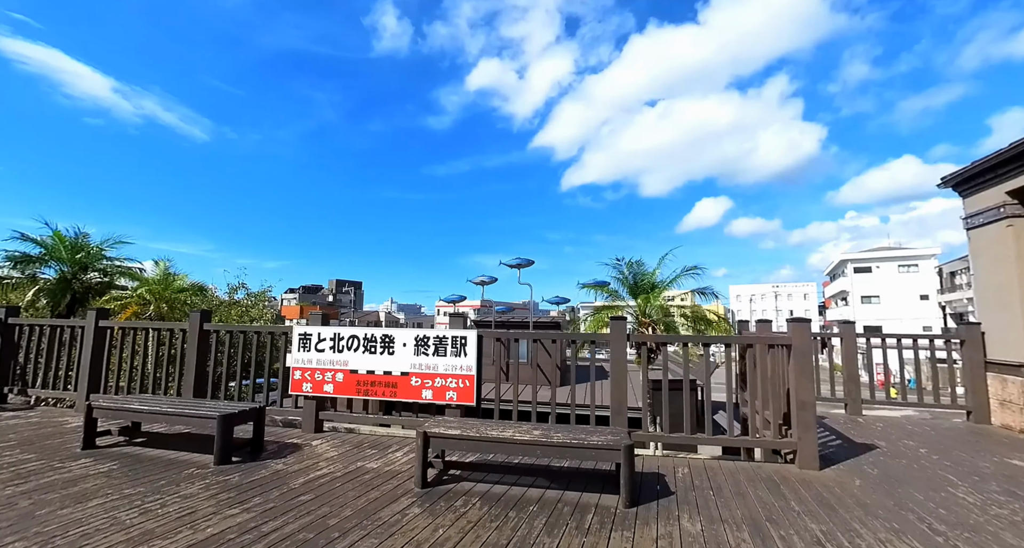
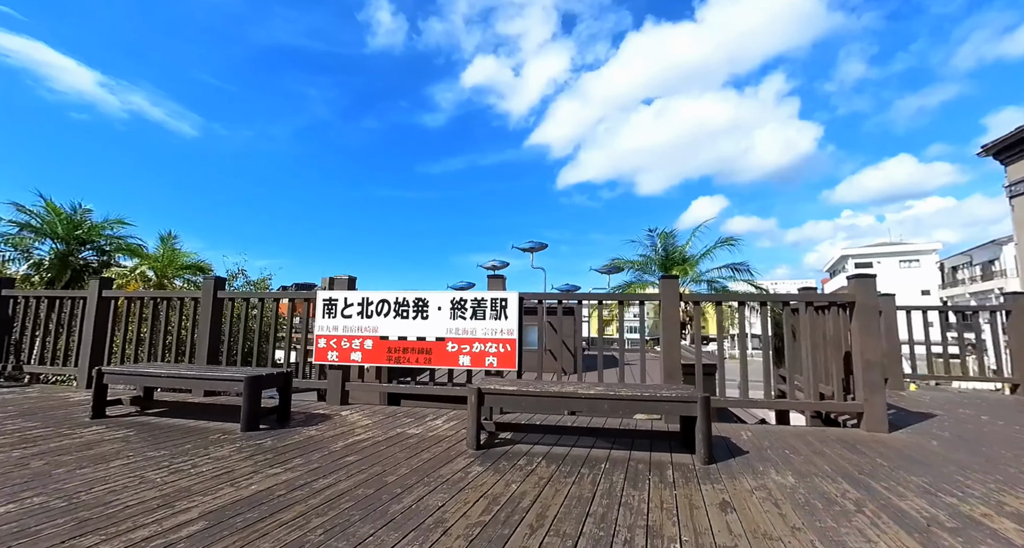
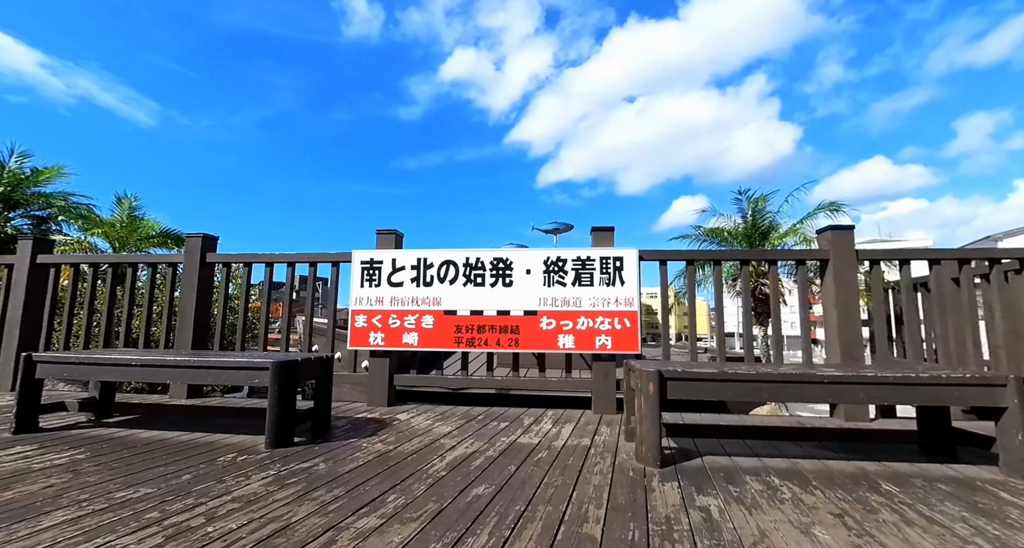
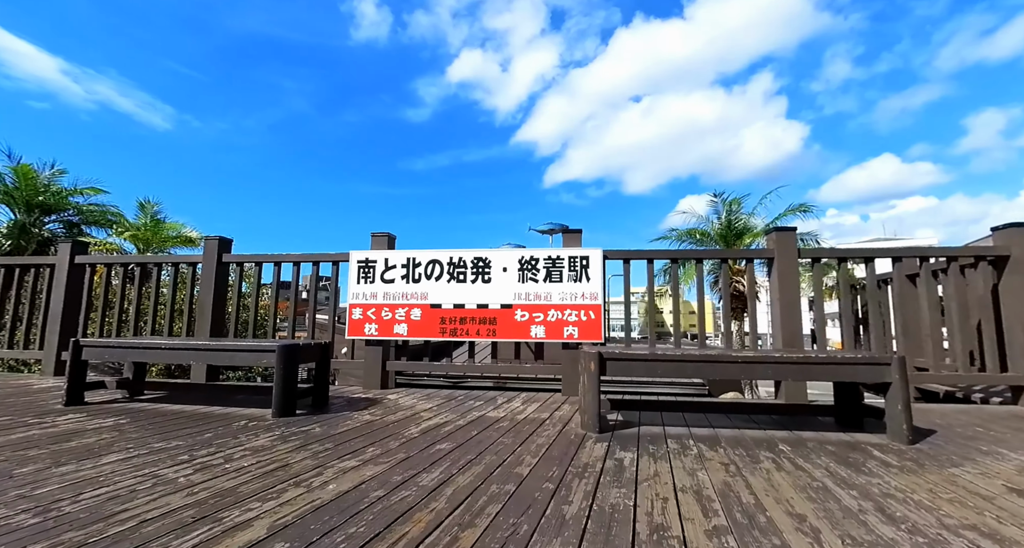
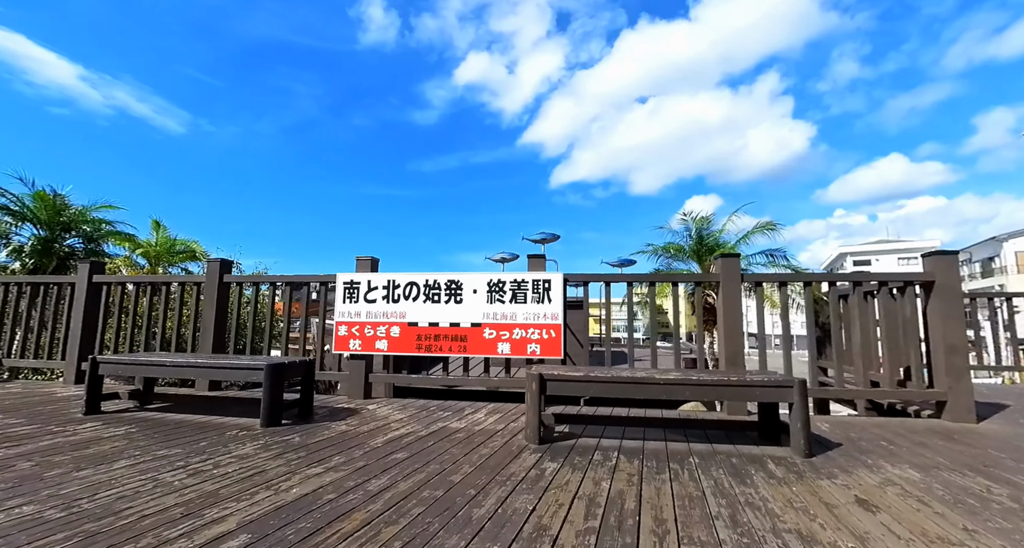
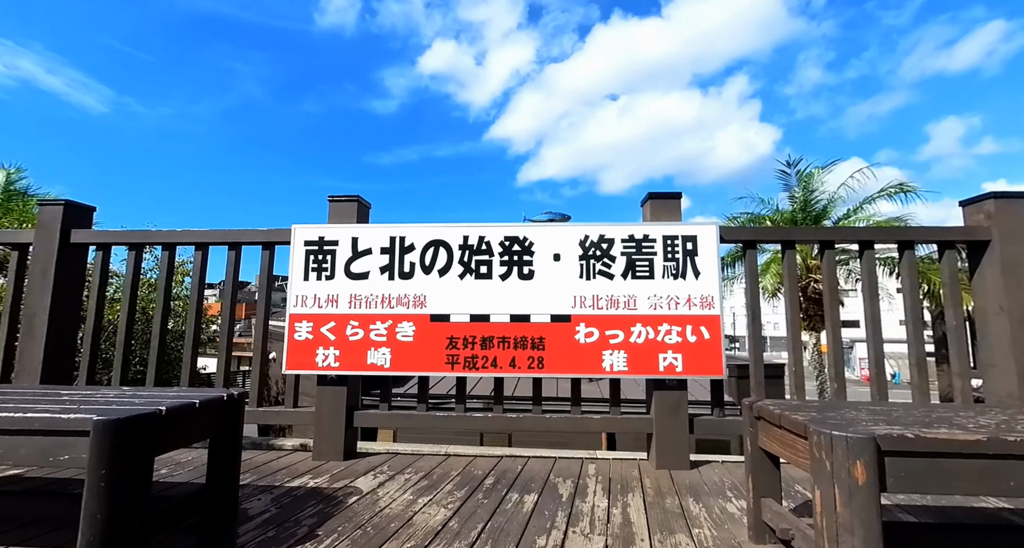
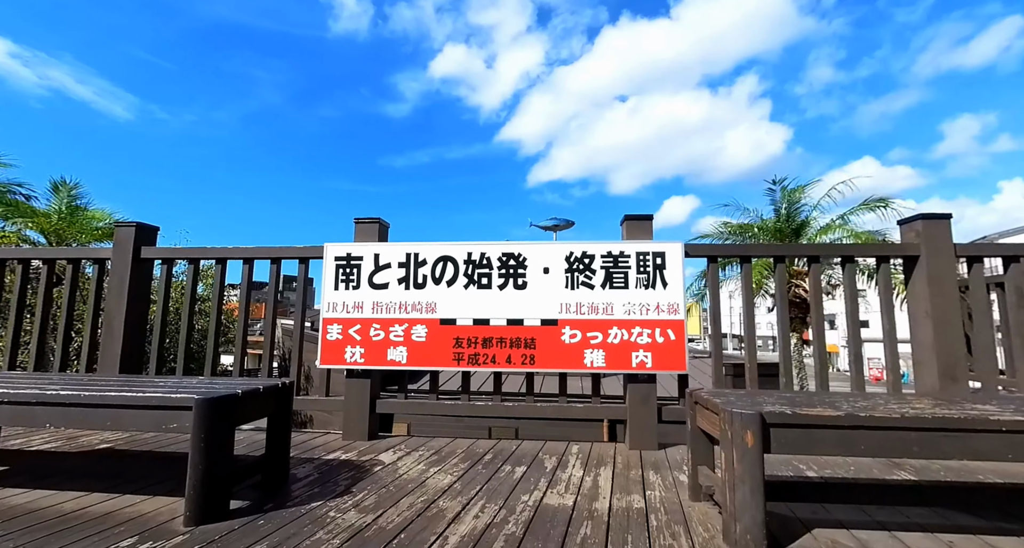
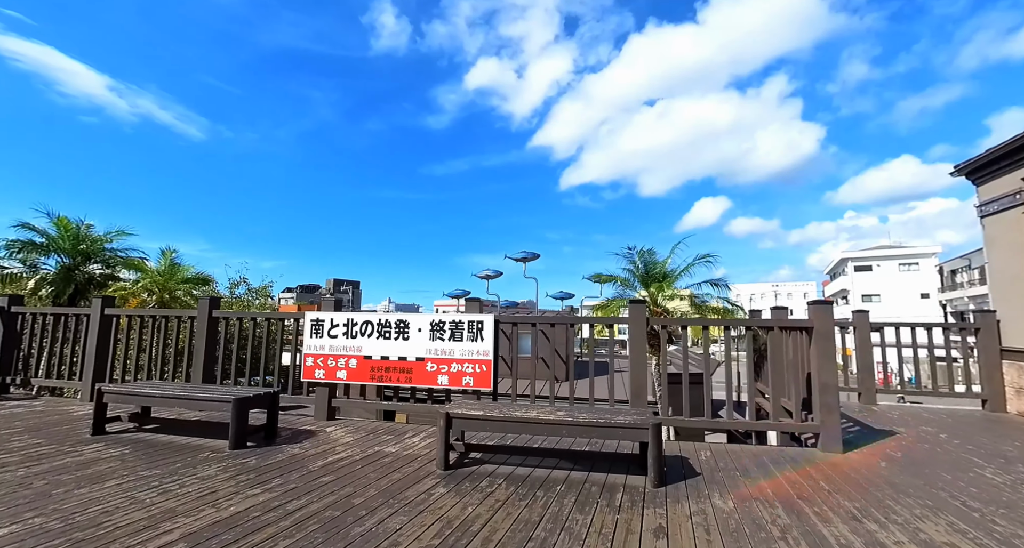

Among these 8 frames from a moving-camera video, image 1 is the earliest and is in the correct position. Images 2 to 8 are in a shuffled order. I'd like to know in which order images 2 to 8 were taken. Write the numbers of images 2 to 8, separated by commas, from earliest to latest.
8, 2, 5, 4, 3, 7, 6
